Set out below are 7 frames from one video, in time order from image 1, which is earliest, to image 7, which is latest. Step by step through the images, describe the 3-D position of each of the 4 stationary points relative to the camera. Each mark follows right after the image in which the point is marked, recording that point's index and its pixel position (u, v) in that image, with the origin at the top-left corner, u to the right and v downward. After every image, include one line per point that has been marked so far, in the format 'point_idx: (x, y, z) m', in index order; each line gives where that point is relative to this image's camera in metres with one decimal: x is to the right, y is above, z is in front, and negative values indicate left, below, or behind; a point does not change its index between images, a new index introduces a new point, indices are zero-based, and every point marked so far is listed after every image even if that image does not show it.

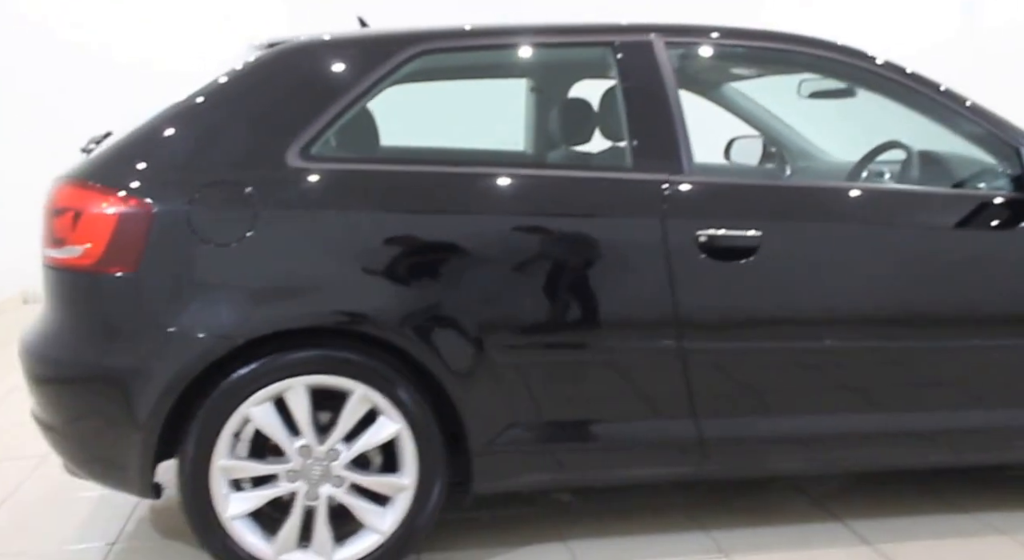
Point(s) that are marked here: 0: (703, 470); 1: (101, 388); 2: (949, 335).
0: (+0.5, -0.5, +2.4) m
1: (-0.9, -0.2, +2.1) m
2: (+1.1, -0.1, +2.4) m
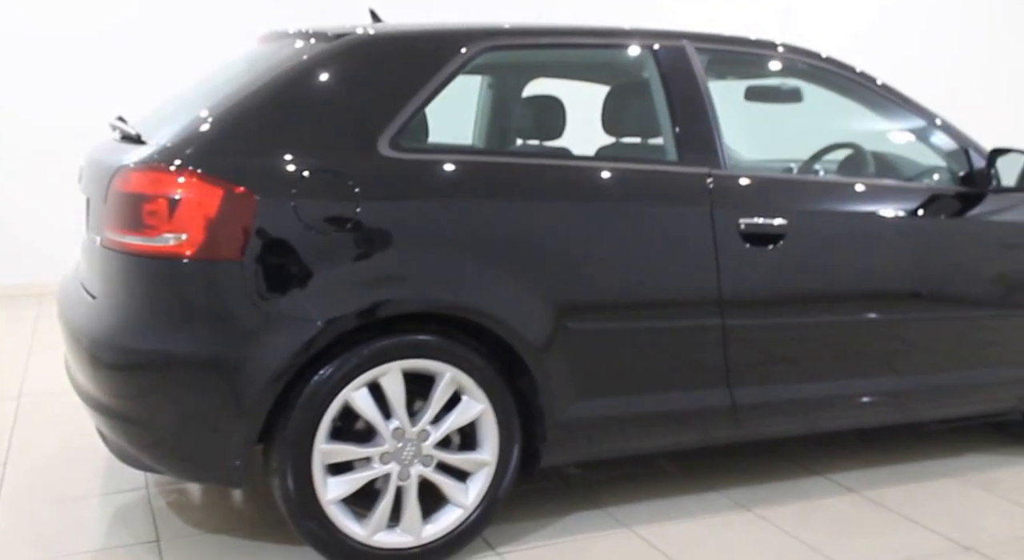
0: (+0.6, -0.4, +2.7) m
1: (-0.6, -0.2, +2.1) m
2: (+1.2, -0.1, +2.8) m
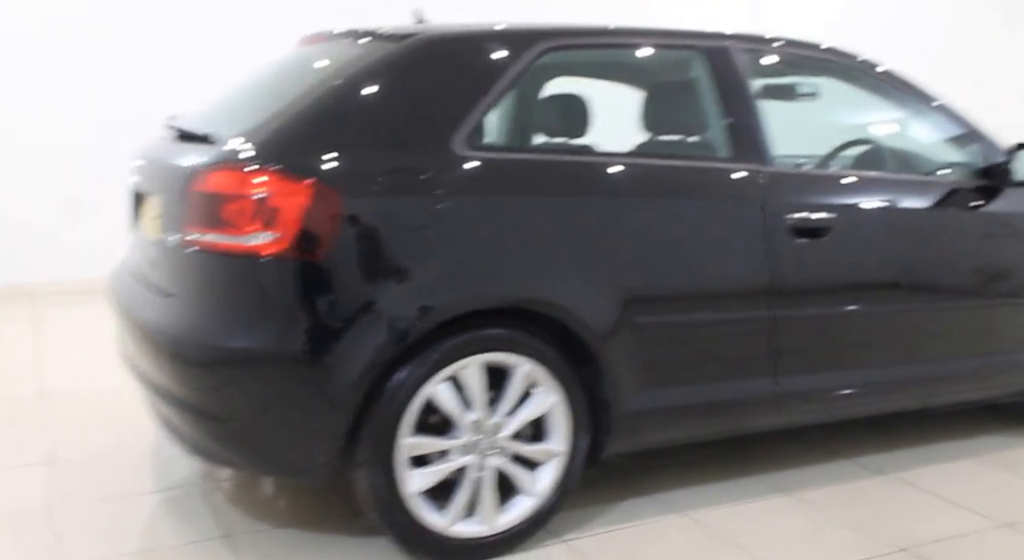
0: (+0.8, -0.4, +2.8) m
1: (-0.5, -0.2, +2.1) m
2: (+1.3, -0.1, +3.0) m
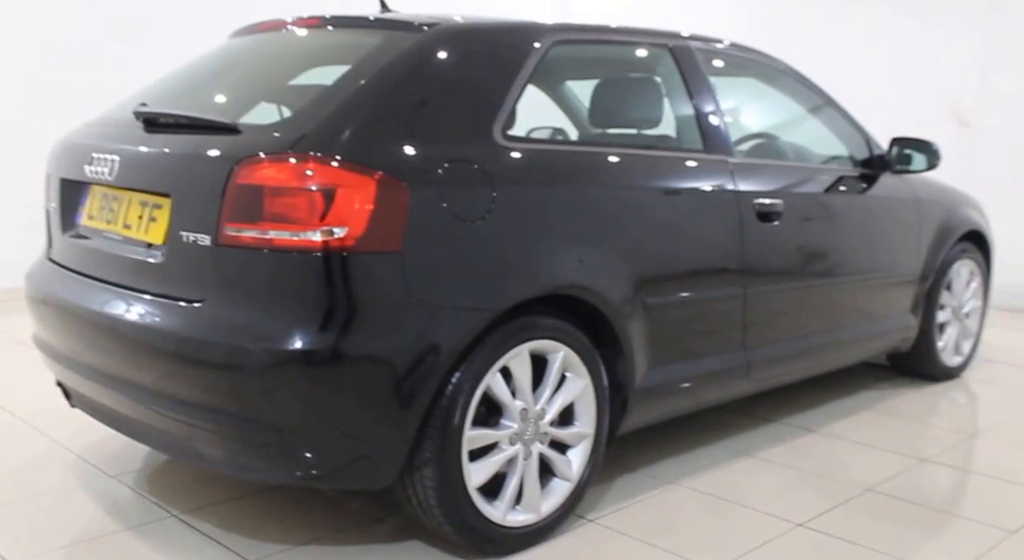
0: (+0.7, -0.3, +3.0) m
1: (-0.3, -0.2, +2.0) m
2: (+1.2, 0.0, +3.4) m
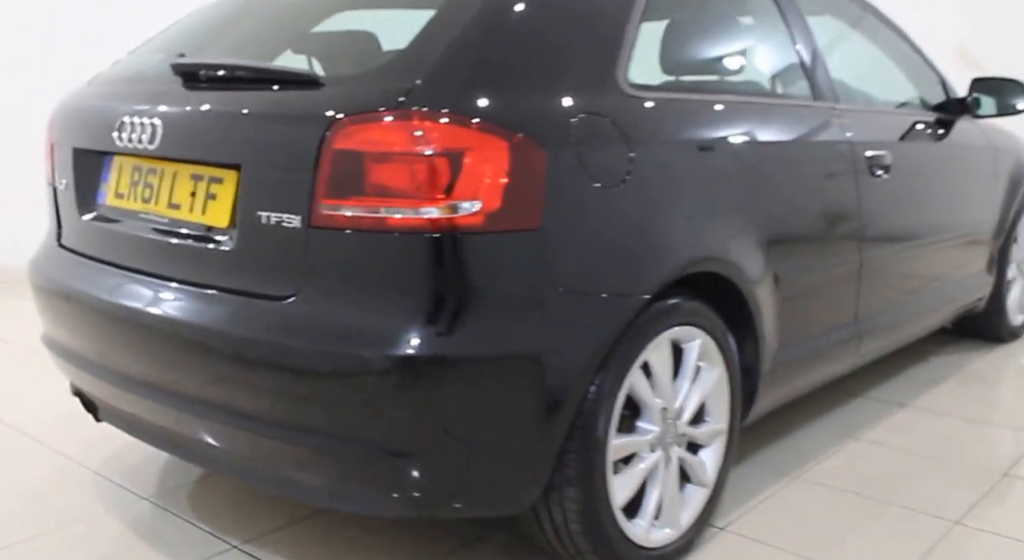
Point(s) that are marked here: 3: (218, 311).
0: (+0.9, -0.2, +2.7) m
1: (0.0, -0.2, +1.6) m
2: (+1.3, +0.2, +3.1) m
3: (-0.5, -0.1, +1.8) m
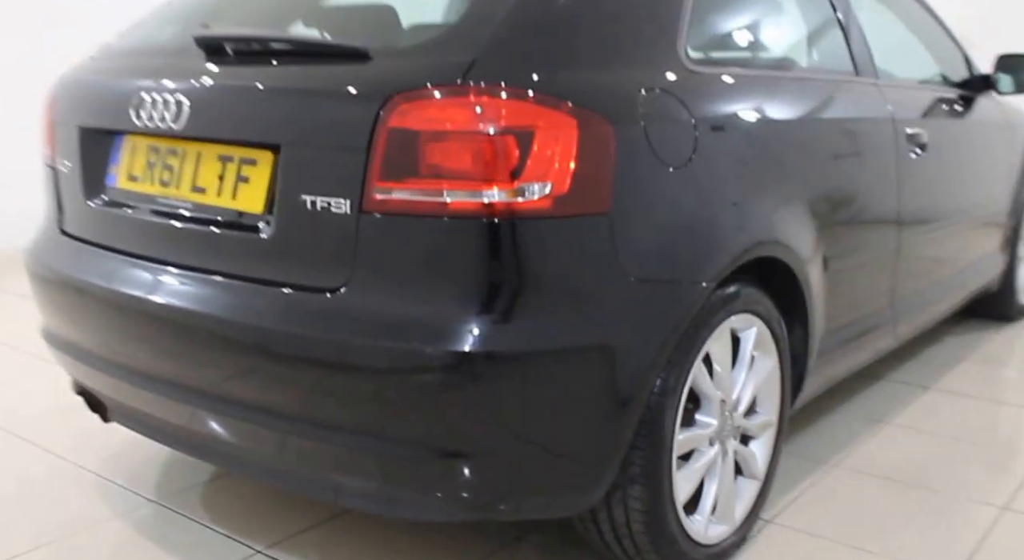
0: (+1.0, -0.2, +2.6) m
1: (+0.1, -0.1, +1.5) m
2: (+1.4, +0.2, +3.0) m
3: (-0.4, 0.0, +1.6) m
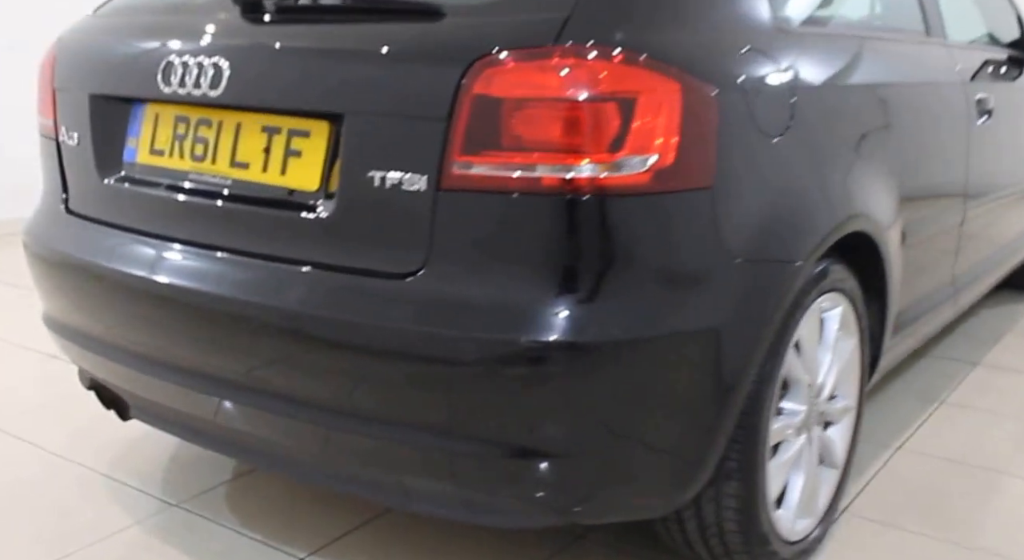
0: (+1.1, -0.1, +2.5) m
1: (+0.2, -0.1, +1.4) m
2: (+1.5, +0.3, +2.9) m
3: (-0.3, 0.0, +1.5) m
